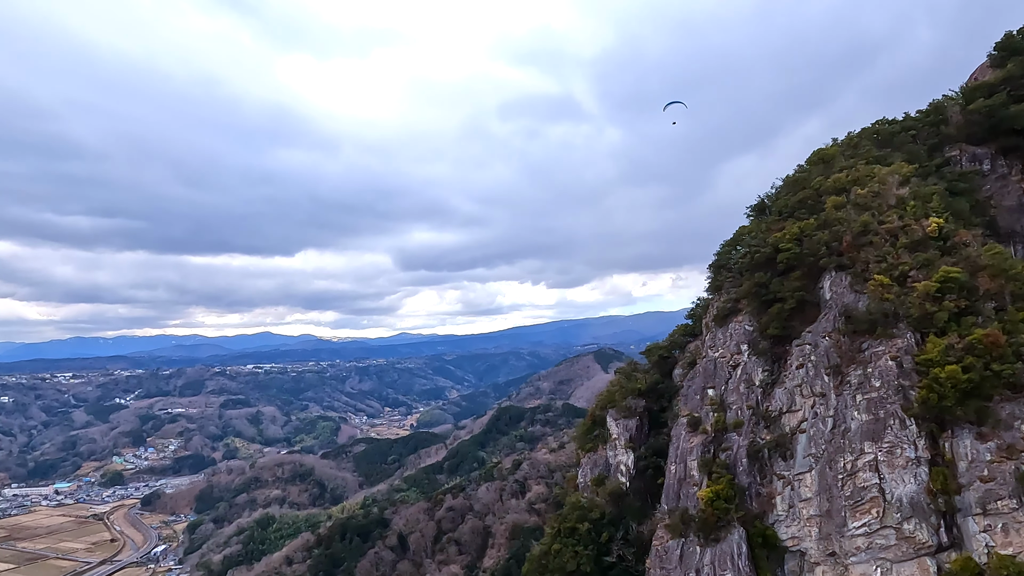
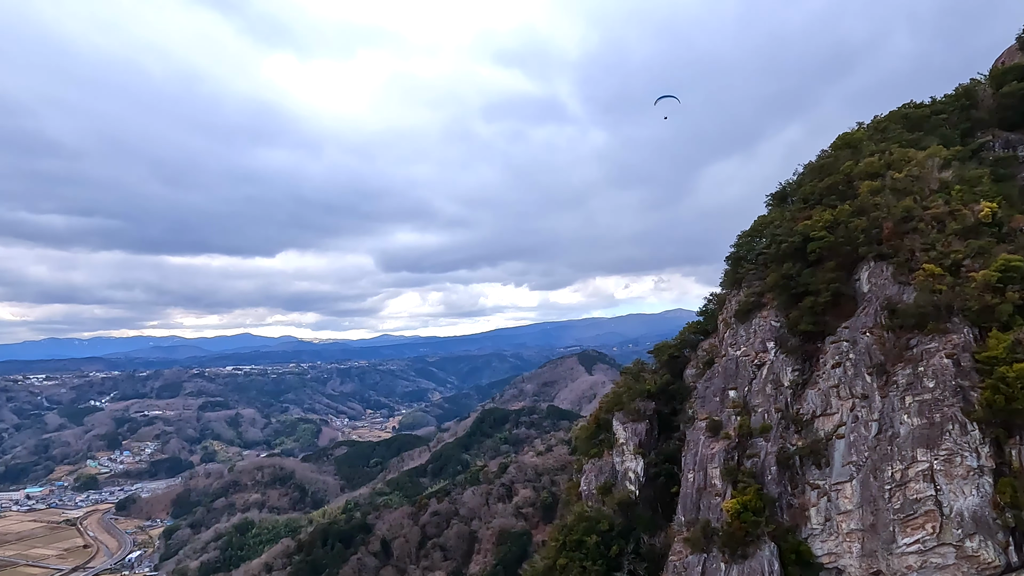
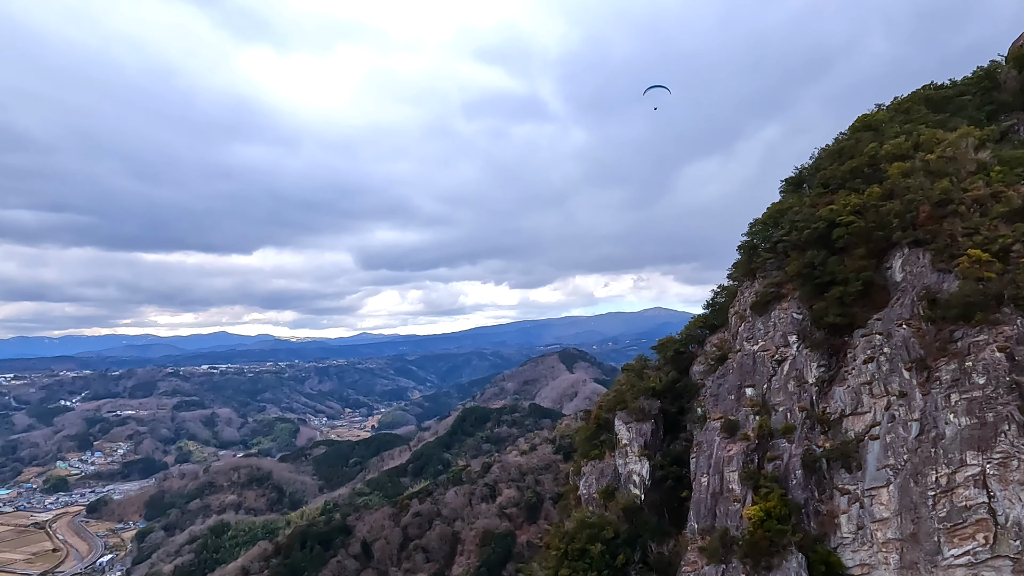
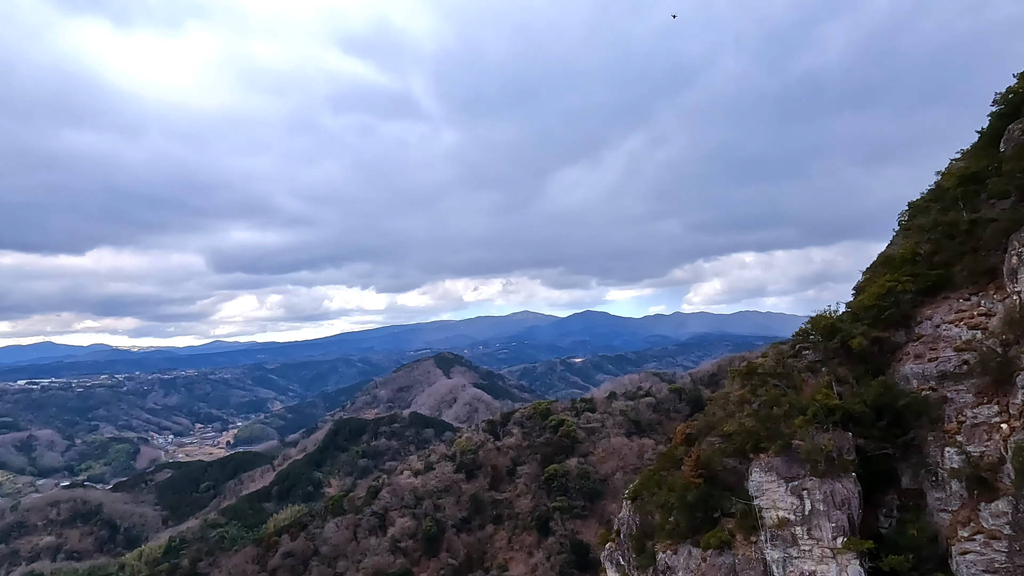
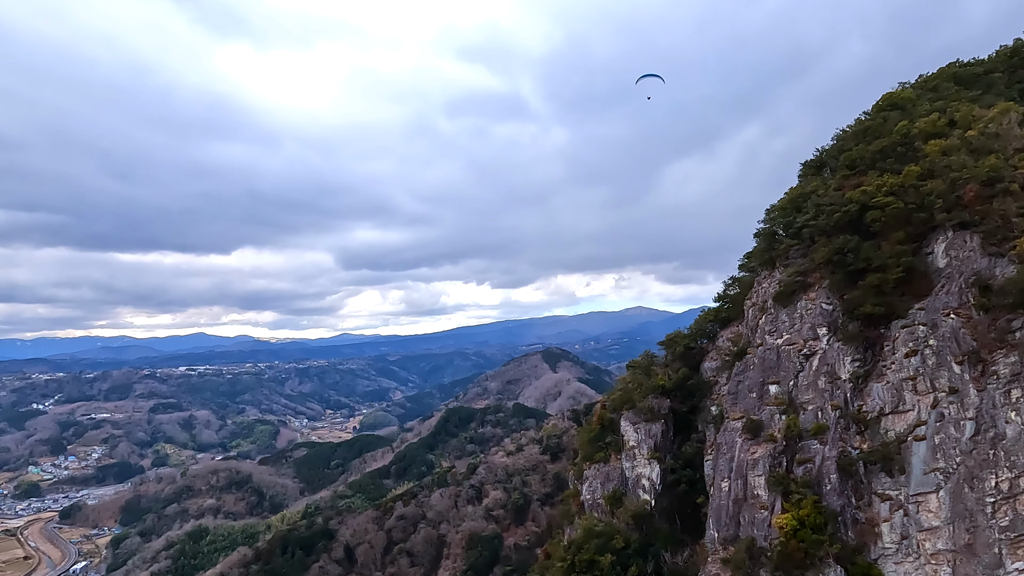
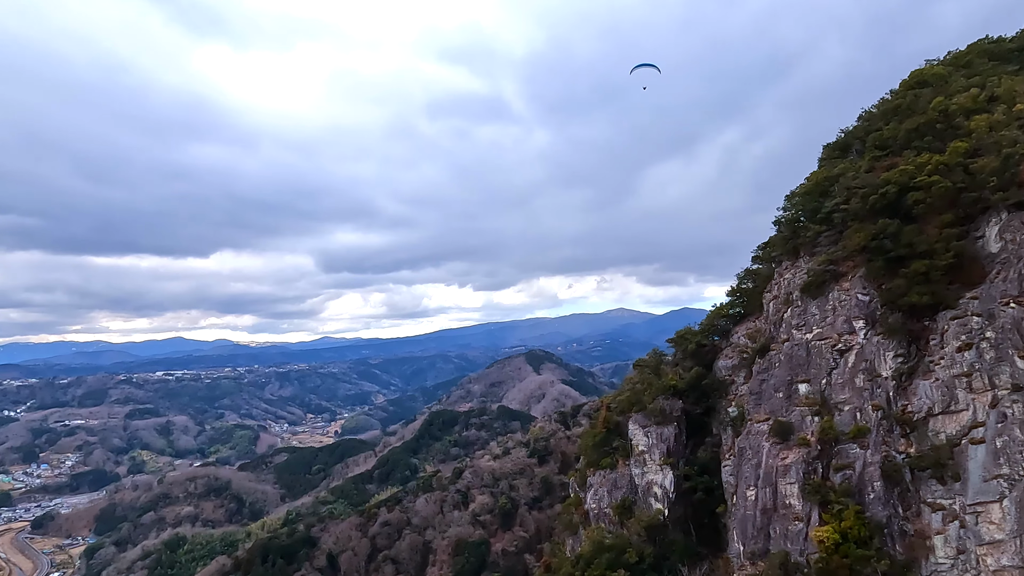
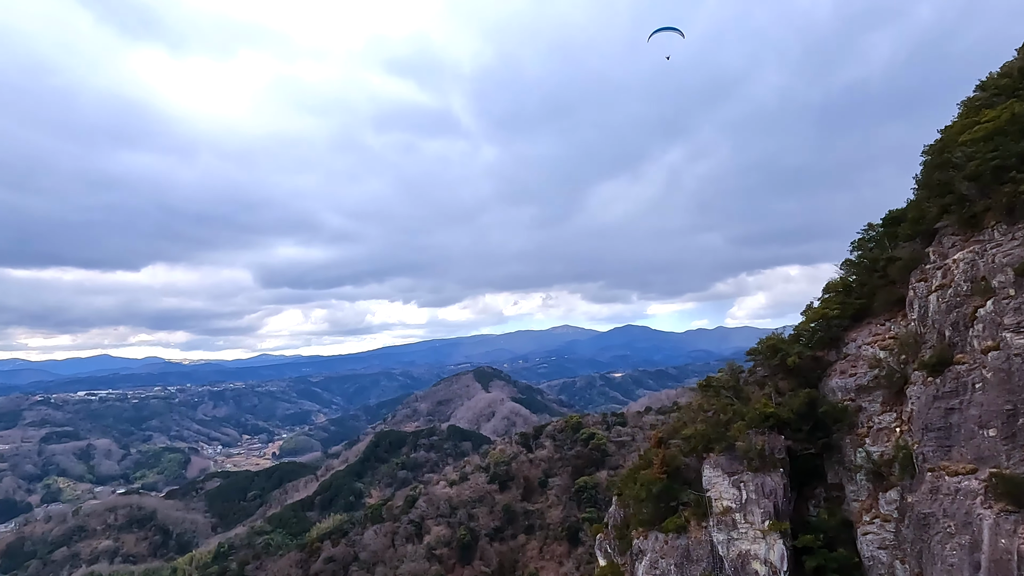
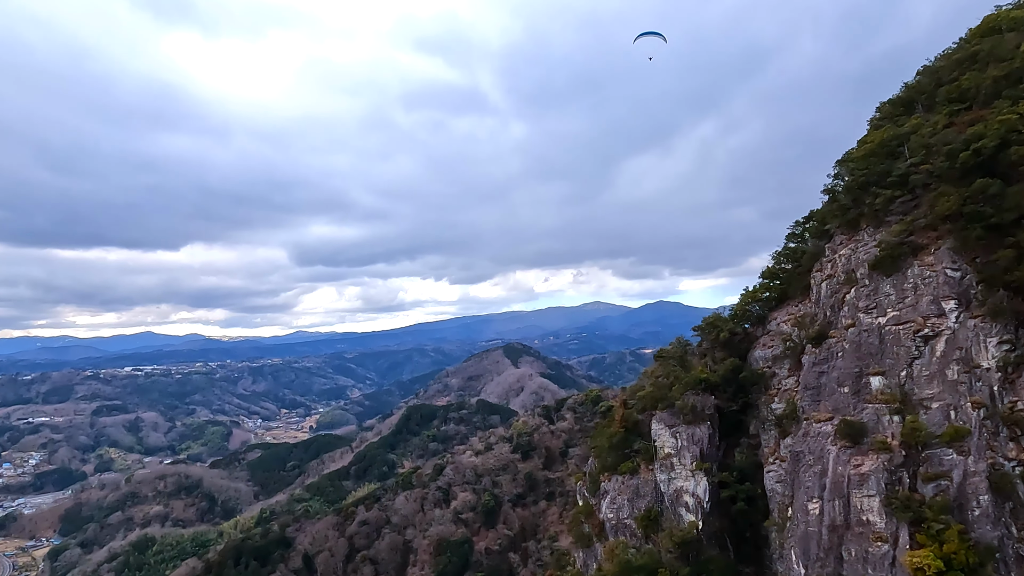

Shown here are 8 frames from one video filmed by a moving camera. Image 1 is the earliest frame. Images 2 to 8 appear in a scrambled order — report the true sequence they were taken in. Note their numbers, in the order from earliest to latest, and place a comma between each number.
2, 3, 5, 6, 8, 7, 4
